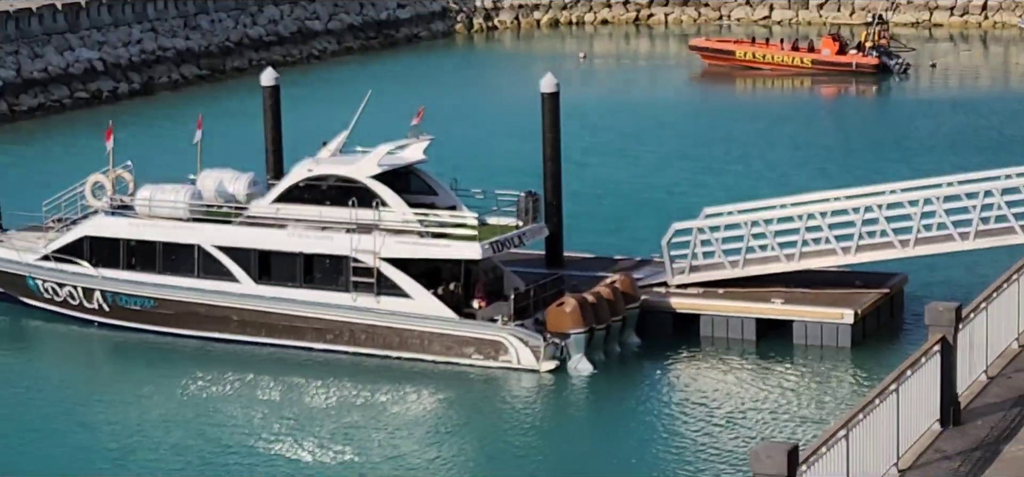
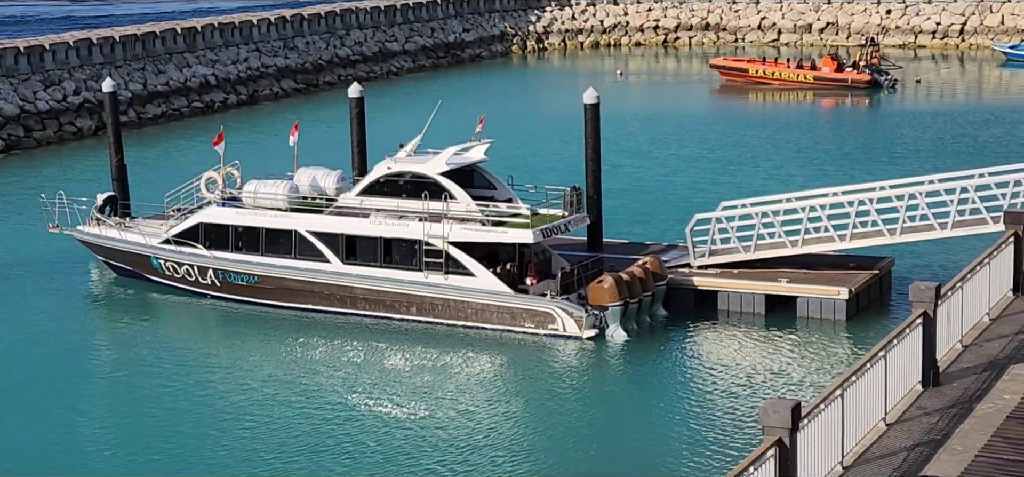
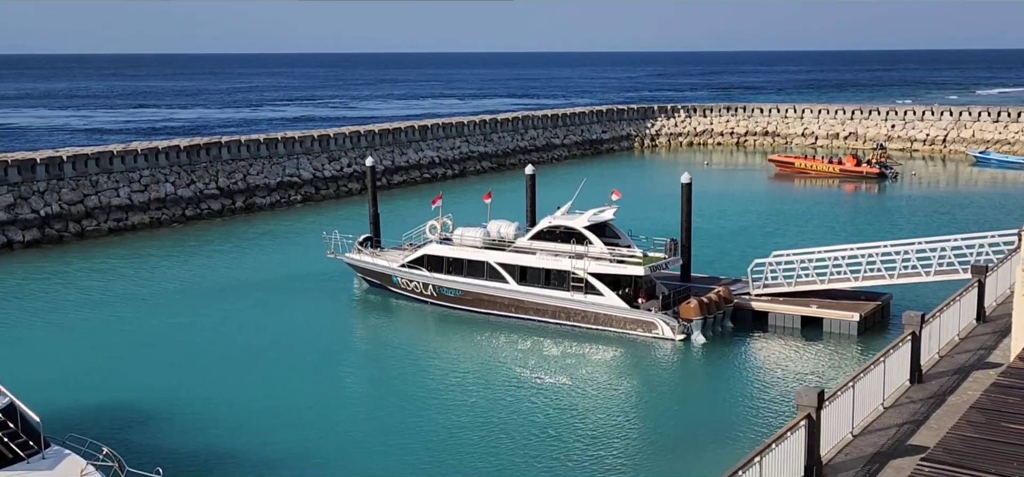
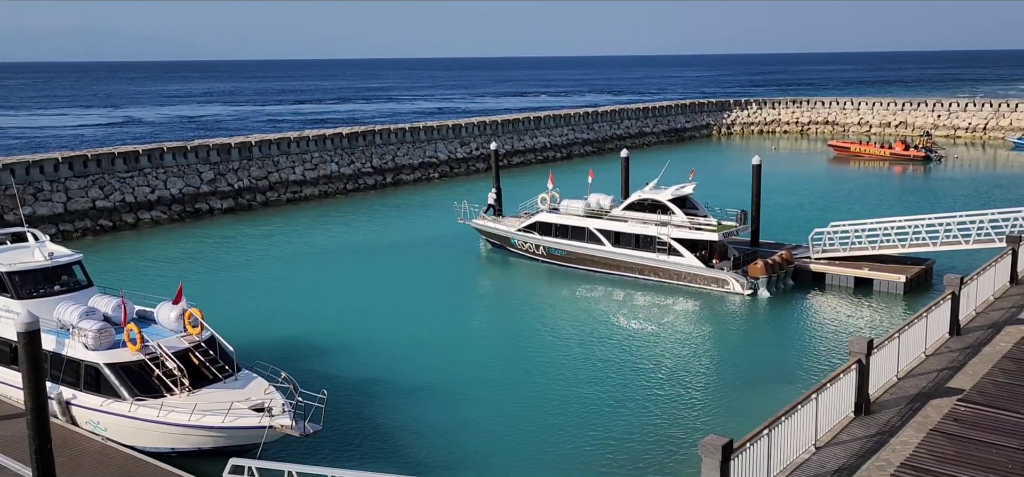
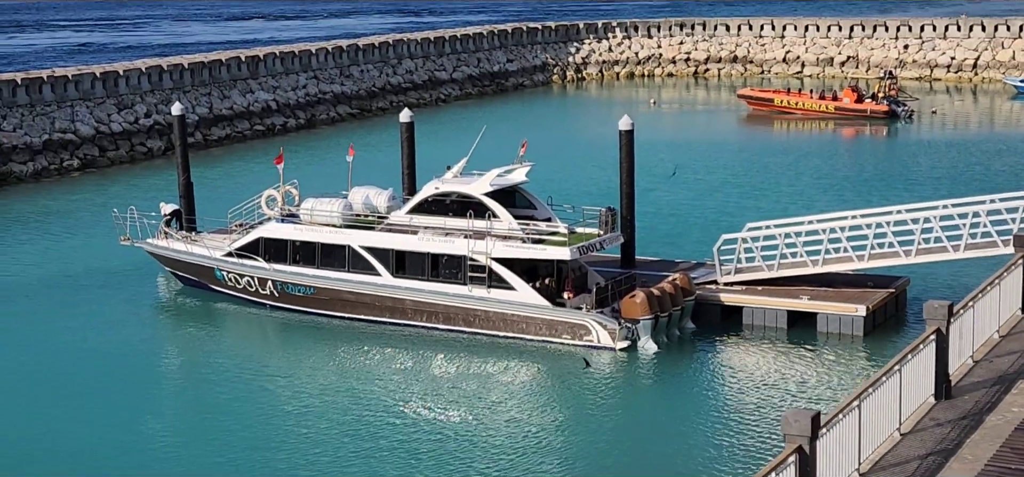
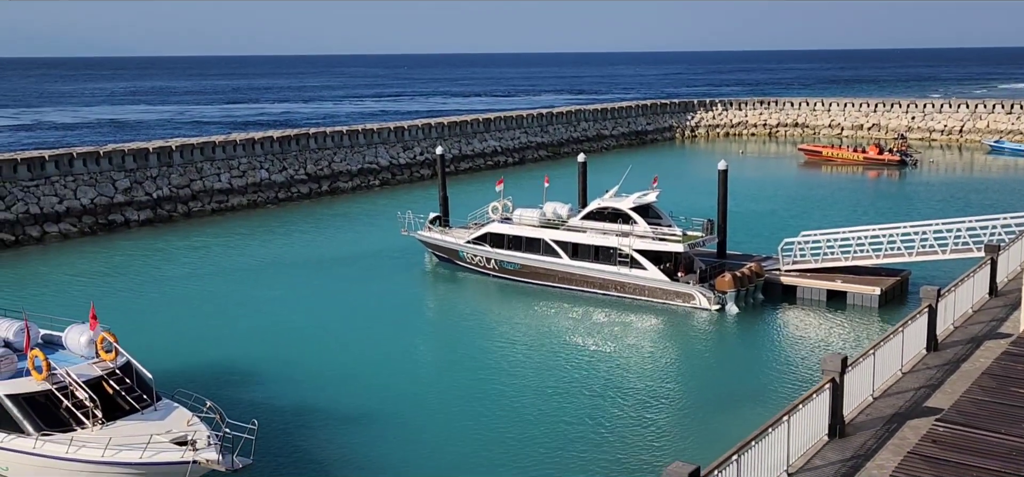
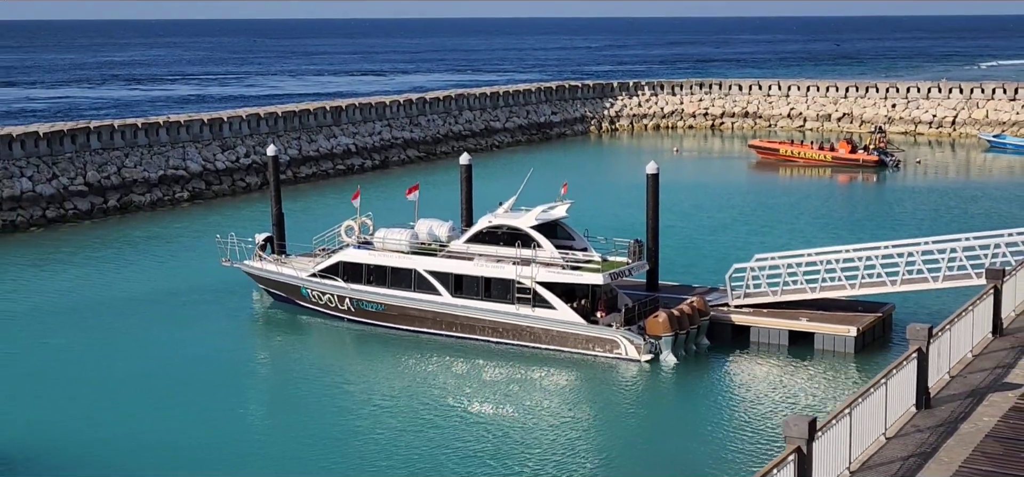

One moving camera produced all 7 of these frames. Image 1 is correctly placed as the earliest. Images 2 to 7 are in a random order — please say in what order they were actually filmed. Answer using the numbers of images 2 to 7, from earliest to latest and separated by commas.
2, 5, 7, 3, 6, 4
